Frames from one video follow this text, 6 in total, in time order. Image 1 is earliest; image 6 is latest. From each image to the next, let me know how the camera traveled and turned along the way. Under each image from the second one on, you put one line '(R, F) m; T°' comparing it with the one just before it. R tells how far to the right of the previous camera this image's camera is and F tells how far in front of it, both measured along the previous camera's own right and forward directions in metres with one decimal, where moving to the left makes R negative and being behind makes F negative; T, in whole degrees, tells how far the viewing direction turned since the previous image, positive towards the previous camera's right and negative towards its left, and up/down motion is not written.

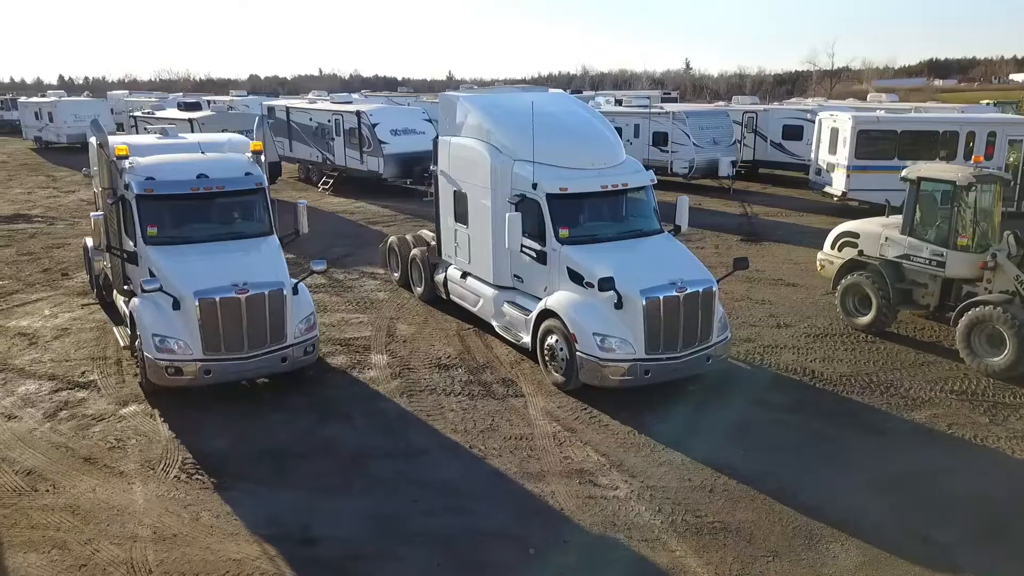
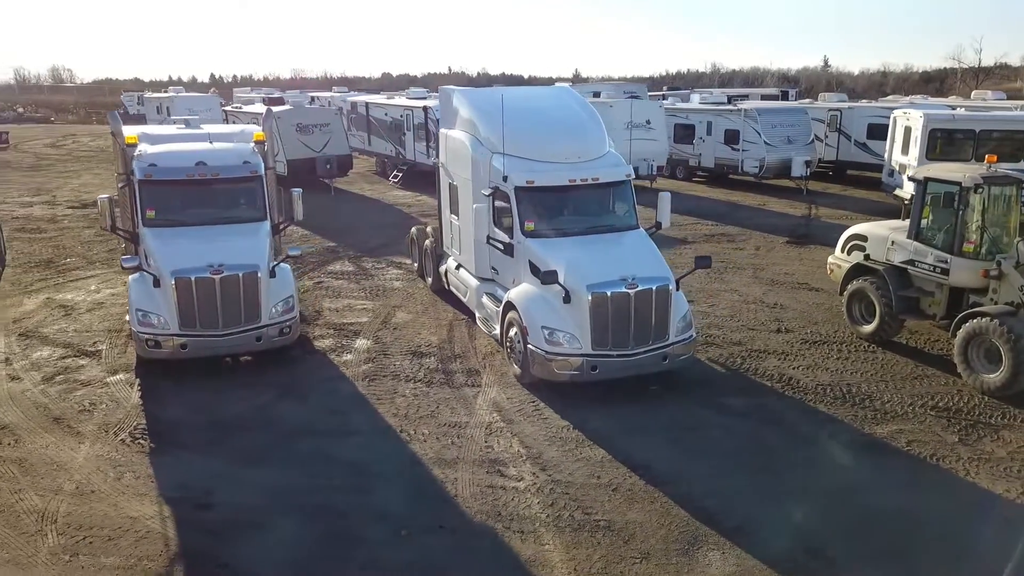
(+1.8, +0.1) m; -8°
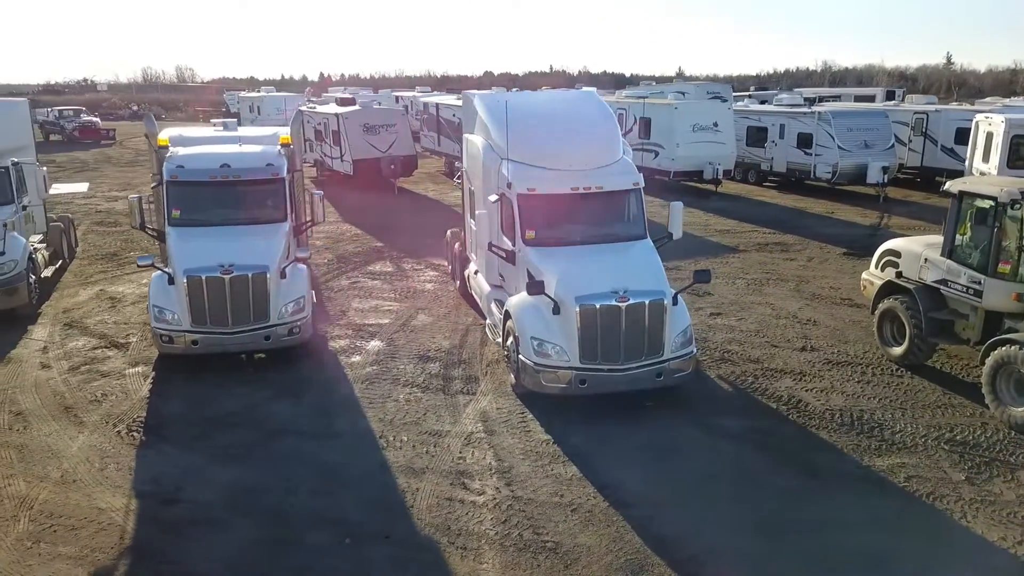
(+1.1, +0.2) m; -7°
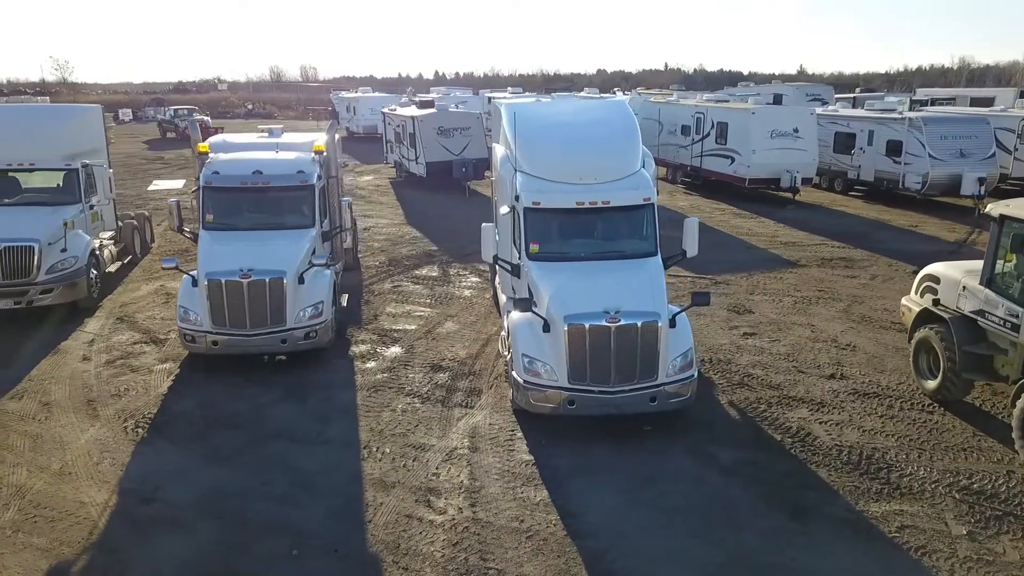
(+1.2, +0.2) m; -8°
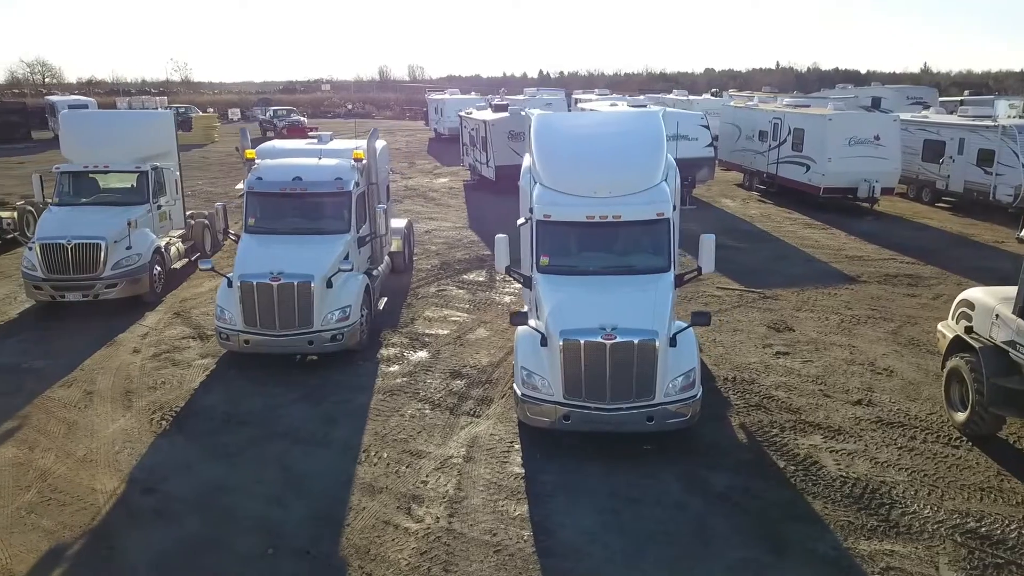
(+1.0, 0.0) m; -7°
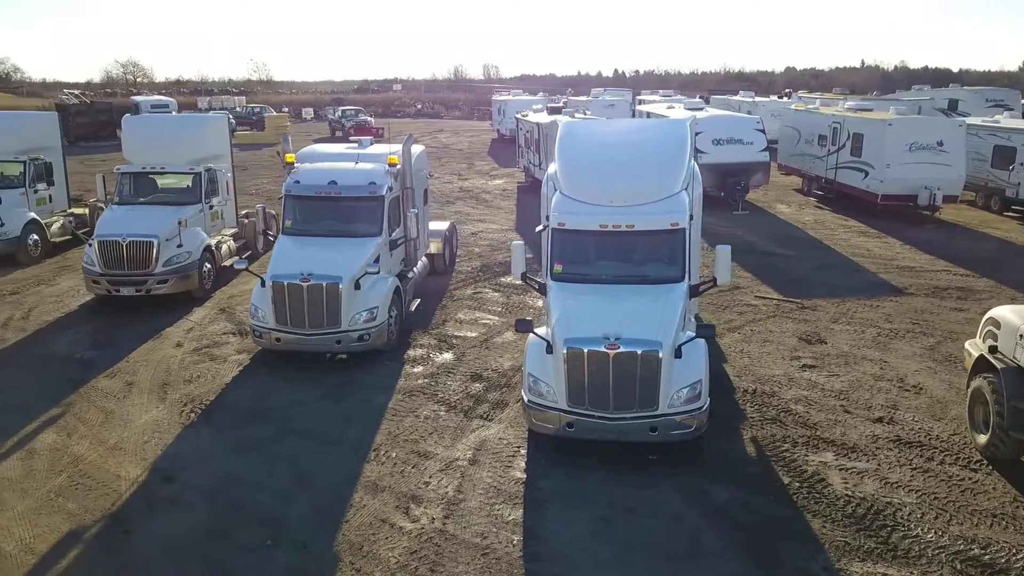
(+0.6, -0.1) m; -5°
